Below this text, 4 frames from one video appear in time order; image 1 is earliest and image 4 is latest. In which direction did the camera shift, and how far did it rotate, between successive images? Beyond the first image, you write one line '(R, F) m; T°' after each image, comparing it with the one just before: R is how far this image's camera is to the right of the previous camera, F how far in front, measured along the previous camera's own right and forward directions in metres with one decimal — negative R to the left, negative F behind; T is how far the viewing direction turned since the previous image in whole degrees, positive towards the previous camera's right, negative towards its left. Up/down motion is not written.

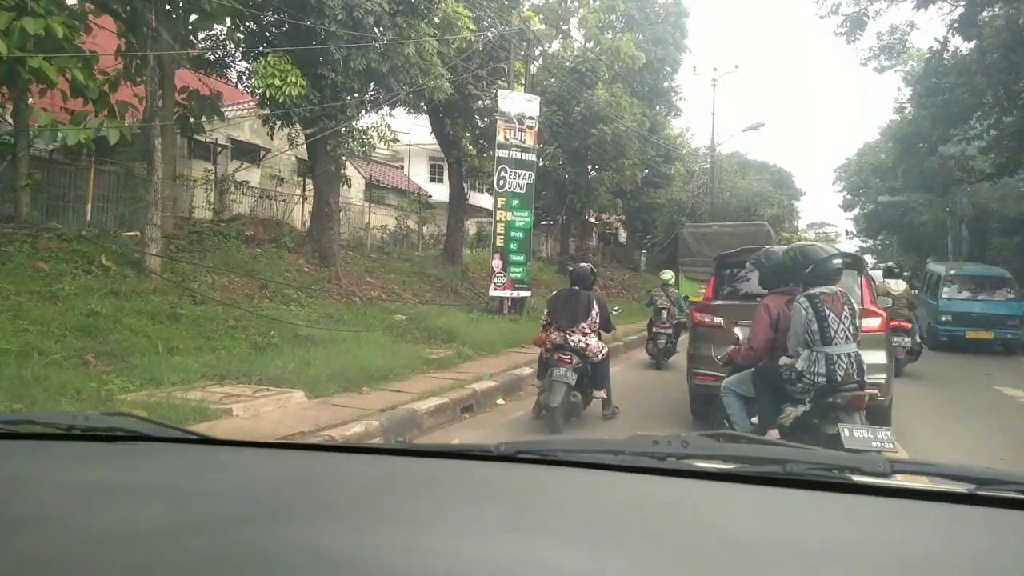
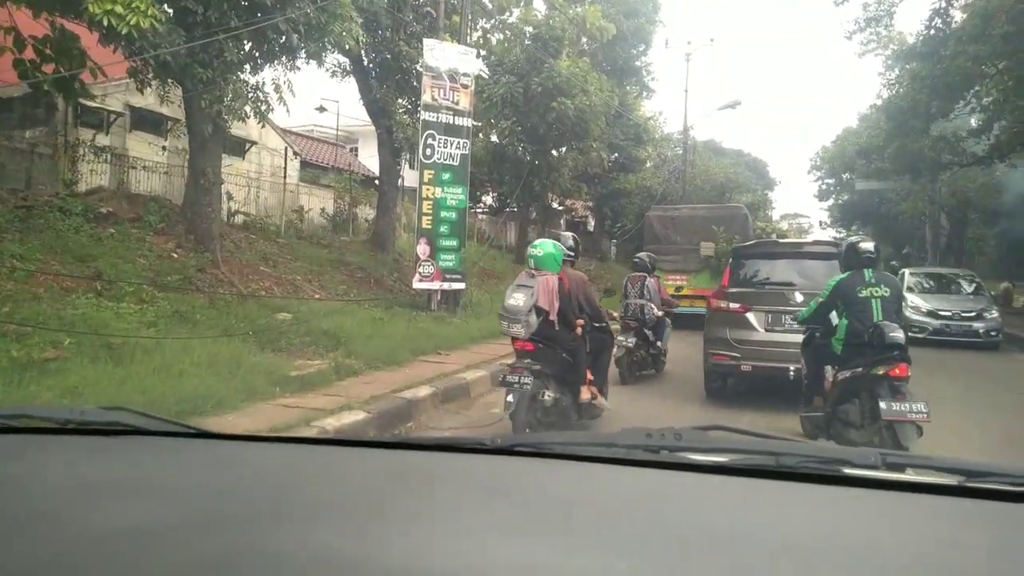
(+0.7, +2.3) m; +2°
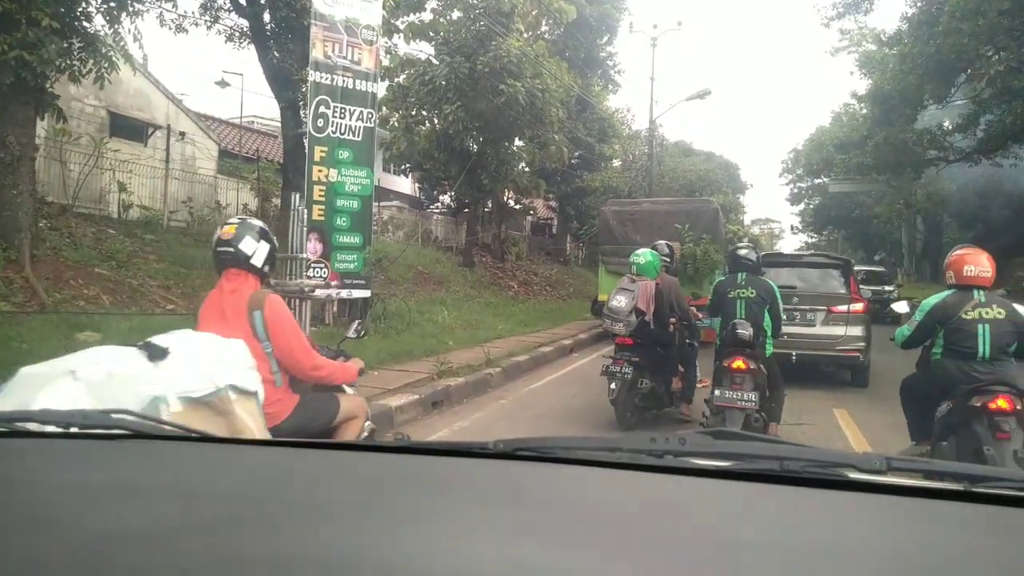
(+0.7, +2.2) m; +2°
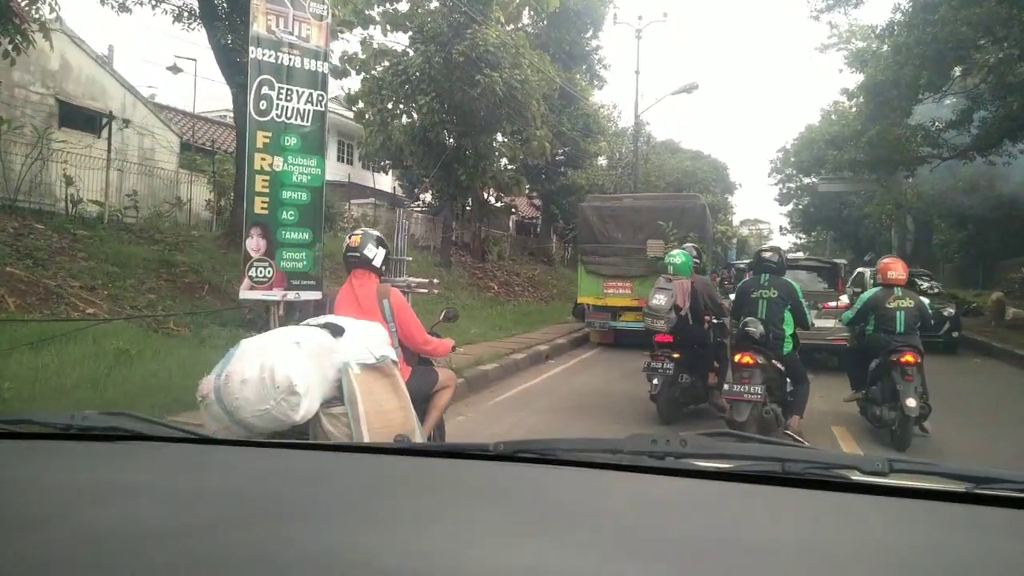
(+0.3, +0.8) m; +1°
